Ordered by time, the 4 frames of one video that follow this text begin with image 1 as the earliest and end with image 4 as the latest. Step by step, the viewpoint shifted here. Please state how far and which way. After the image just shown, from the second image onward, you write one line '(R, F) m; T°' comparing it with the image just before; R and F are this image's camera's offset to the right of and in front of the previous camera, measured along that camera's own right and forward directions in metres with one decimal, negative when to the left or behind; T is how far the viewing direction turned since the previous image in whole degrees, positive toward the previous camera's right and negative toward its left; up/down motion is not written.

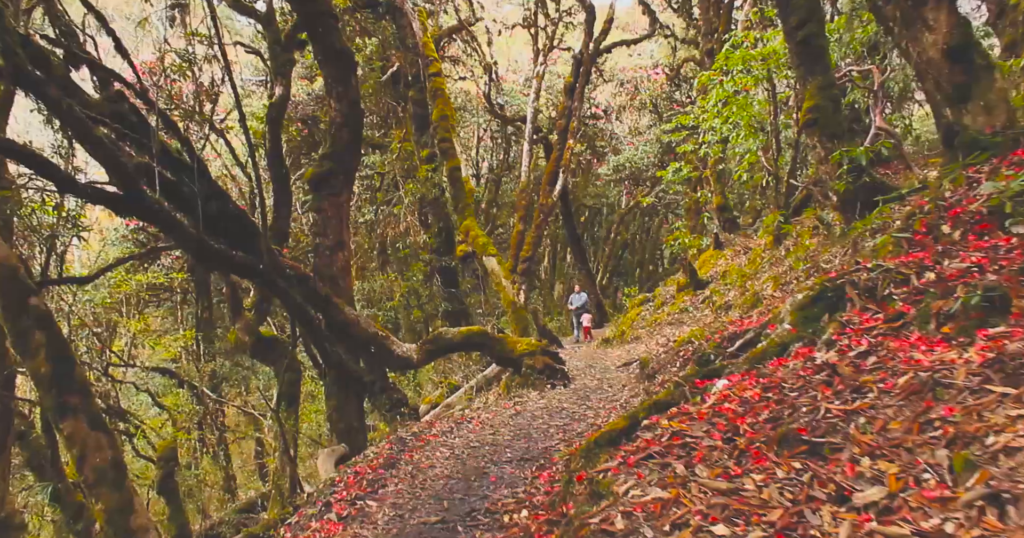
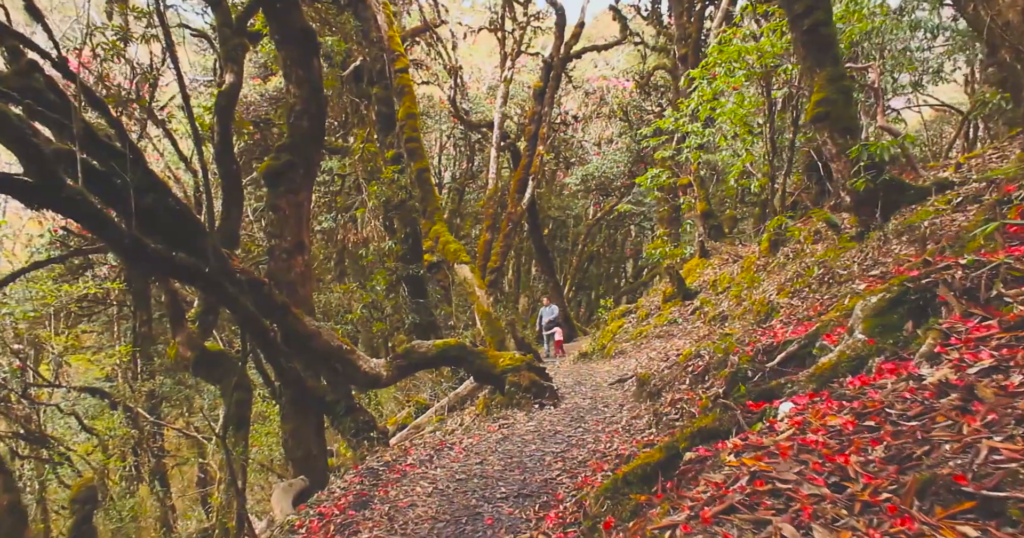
(-0.3, +0.9) m; +3°
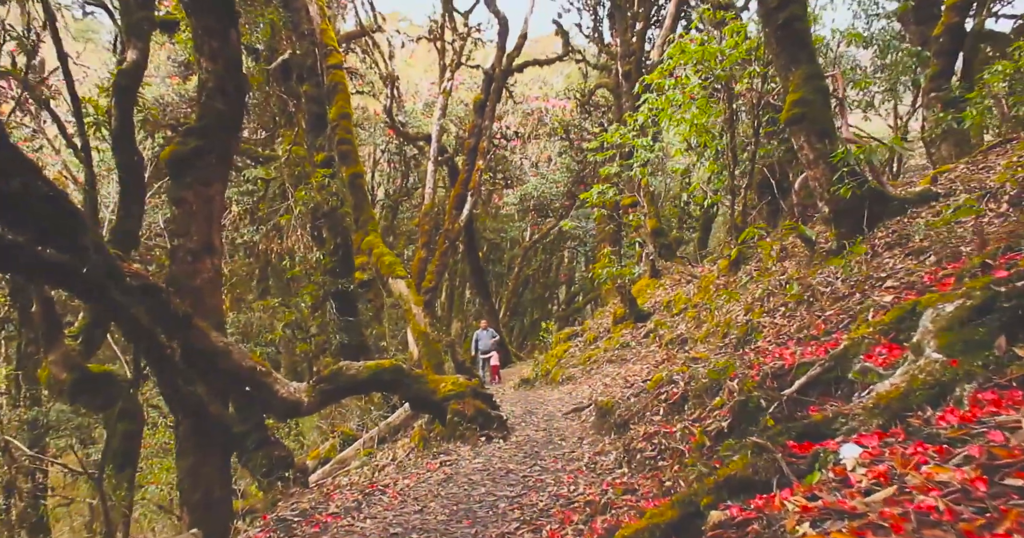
(-0.1, +1.0) m; +5°
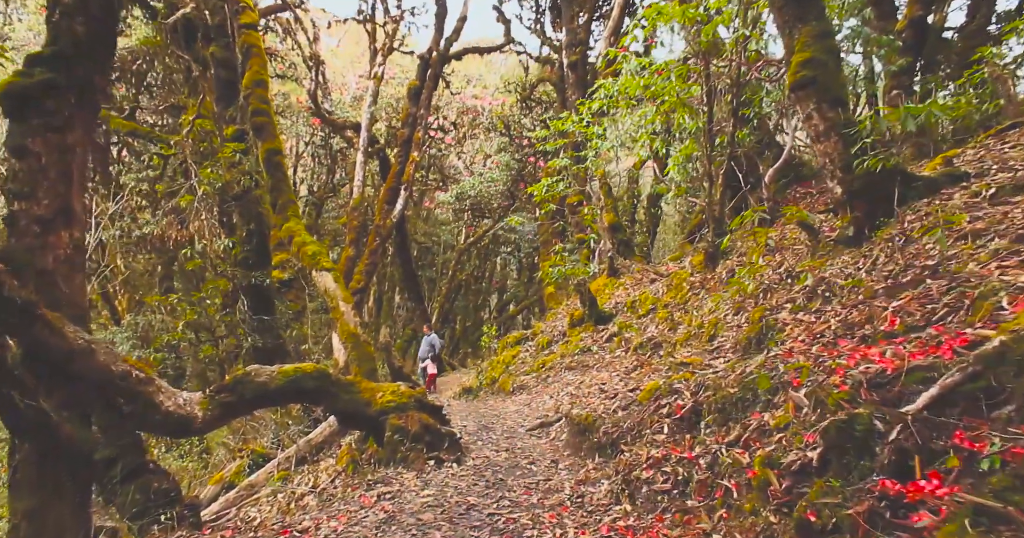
(-0.2, +1.4) m; +6°
